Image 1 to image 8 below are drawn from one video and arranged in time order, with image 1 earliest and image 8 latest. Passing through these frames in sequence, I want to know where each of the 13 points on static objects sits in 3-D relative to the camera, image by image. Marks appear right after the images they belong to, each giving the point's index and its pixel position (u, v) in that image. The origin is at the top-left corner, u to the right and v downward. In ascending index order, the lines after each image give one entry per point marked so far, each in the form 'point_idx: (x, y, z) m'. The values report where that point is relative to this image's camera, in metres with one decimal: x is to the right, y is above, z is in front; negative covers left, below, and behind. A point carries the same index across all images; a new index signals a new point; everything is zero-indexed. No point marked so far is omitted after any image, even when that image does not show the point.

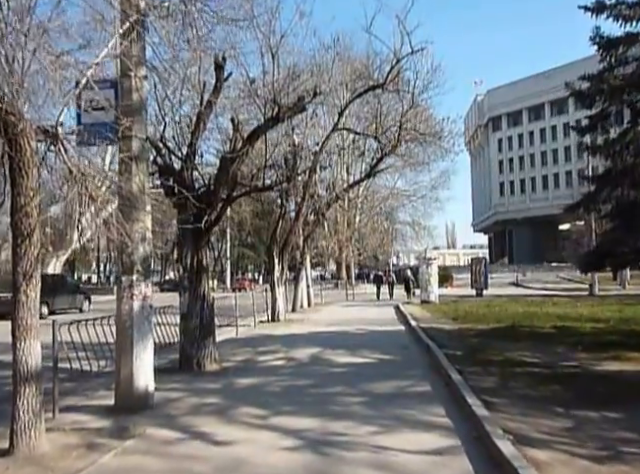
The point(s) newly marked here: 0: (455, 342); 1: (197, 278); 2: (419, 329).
0: (+3.4, -2.8, +15.5) m
1: (-2.6, -0.9, +12.7) m
2: (+3.1, -3.0, +19.4) m
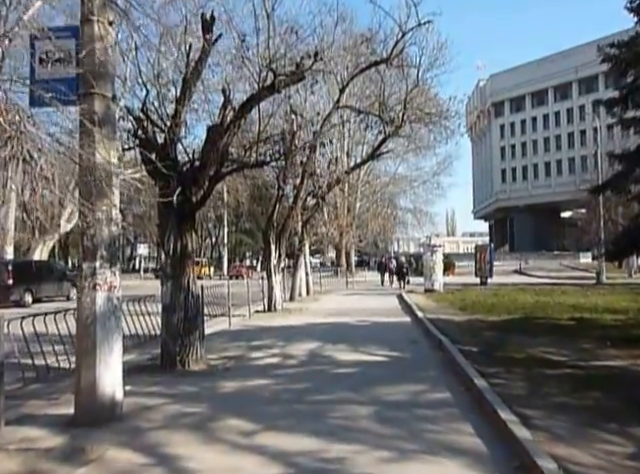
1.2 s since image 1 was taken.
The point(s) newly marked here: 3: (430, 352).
0: (+3.4, -2.4, +14.1) m
1: (-2.6, -0.5, +11.3) m
2: (+3.1, -2.5, +18.0) m
3: (+2.2, -2.4, +12.3) m
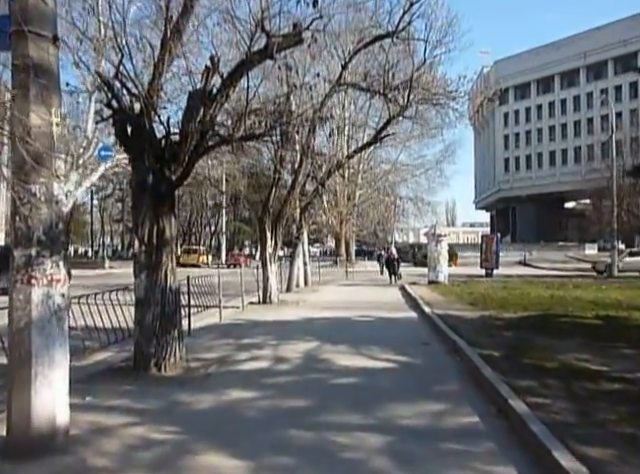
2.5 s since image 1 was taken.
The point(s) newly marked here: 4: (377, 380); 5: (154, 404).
0: (+3.4, -2.1, +12.6) m
1: (-2.6, -0.3, +9.7) m
2: (+3.1, -2.2, +16.4) m
3: (+2.2, -2.2, +10.7) m
4: (+0.8, -2.1, +8.7) m
5: (-2.1, -2.1, +7.7) m
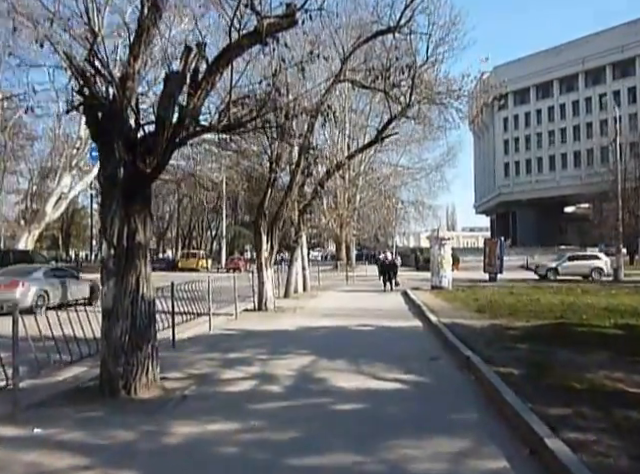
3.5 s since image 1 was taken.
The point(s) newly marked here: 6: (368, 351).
0: (+3.3, -2.2, +11.3) m
1: (-2.7, -0.3, +8.4) m
2: (+3.0, -2.3, +15.2) m
3: (+2.1, -2.2, +9.5) m
4: (+0.7, -2.1, +7.4) m
5: (-2.2, -2.1, +6.4) m
6: (+0.9, -2.3, +12.1) m
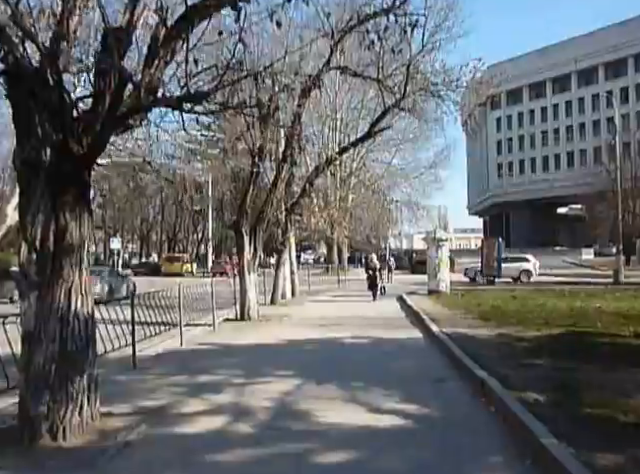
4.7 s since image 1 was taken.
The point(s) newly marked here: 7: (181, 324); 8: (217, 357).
0: (+3.1, -2.2, +9.6) m
1: (-2.9, -0.3, +6.6) m
2: (+2.7, -2.3, +13.5) m
3: (+1.9, -2.2, +7.7) m
4: (+0.6, -2.1, +5.7) m
5: (-2.3, -2.1, +4.6) m
6: (+0.7, -2.3, +10.3) m
7: (-3.9, -2.4, +16.9) m
8: (-2.2, -2.5, +12.8) m
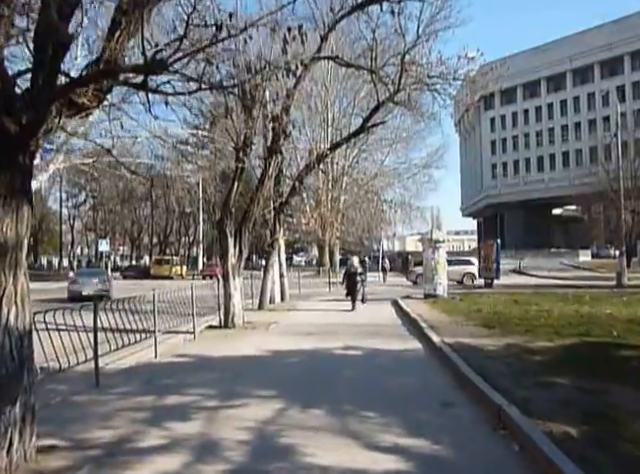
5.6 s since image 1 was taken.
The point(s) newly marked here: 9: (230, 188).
0: (+2.9, -2.1, +8.2) m
1: (-3.0, -0.3, +5.2) m
2: (+2.5, -2.3, +12.1) m
3: (+1.7, -2.2, +6.4) m
4: (+0.4, -2.0, +4.3) m
5: (-2.4, -2.1, +3.2) m
6: (+0.5, -2.3, +8.9) m
7: (-4.1, -2.4, +15.5) m
8: (-2.4, -2.5, +11.4) m
9: (-2.8, +1.5, +18.8) m
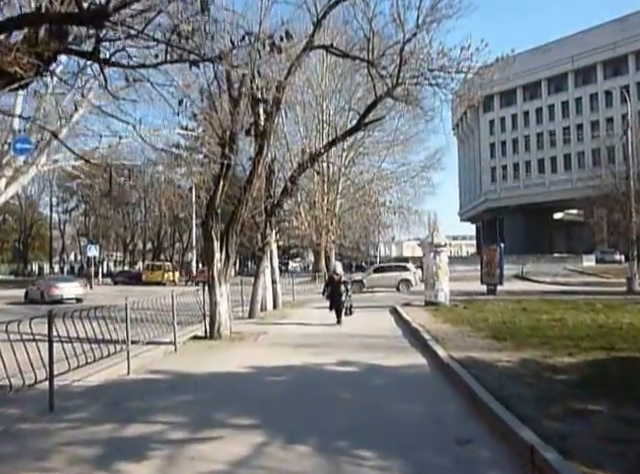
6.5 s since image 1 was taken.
0: (+2.7, -2.1, +6.7) m
1: (-3.1, -0.3, +3.7) m
2: (+2.4, -2.3, +10.6) m
3: (+1.6, -2.1, +4.9) m
4: (+0.3, -2.0, +2.8) m
5: (-2.6, -2.0, +1.7) m
6: (+0.4, -2.3, +7.4) m
7: (-4.3, -2.5, +14.0) m
8: (-2.6, -2.5, +9.8) m
9: (-2.9, +1.4, +17.3) m
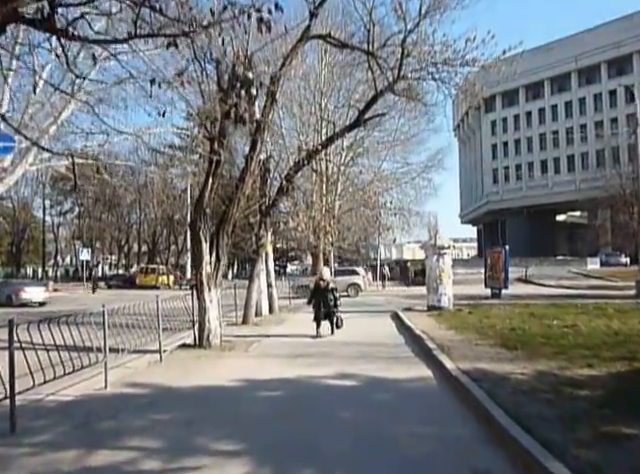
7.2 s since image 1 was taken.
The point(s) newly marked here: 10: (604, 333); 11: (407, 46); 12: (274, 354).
0: (+2.7, -2.1, +5.7) m
1: (-3.2, -0.2, +2.7) m
2: (+2.3, -2.3, +9.5) m
3: (+1.5, -2.1, +3.8) m
4: (+0.2, -1.9, +1.7) m
5: (-2.6, -2.0, +0.6) m
6: (+0.3, -2.3, +6.4) m
7: (-4.4, -2.5, +12.9) m
8: (-2.7, -2.5, +8.8) m
9: (-3.0, +1.4, +16.2) m
10: (+7.1, -2.4, +15.5) m
11: (+2.9, +6.2, +19.4) m
12: (-1.1, -2.8, +14.5) m
